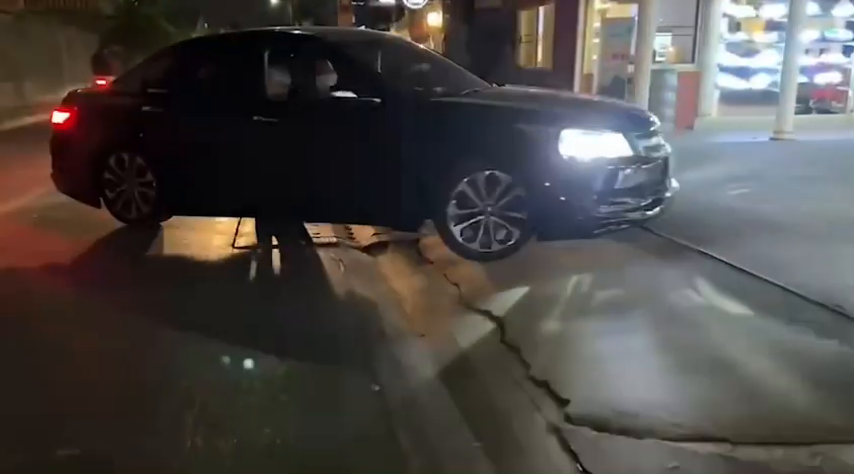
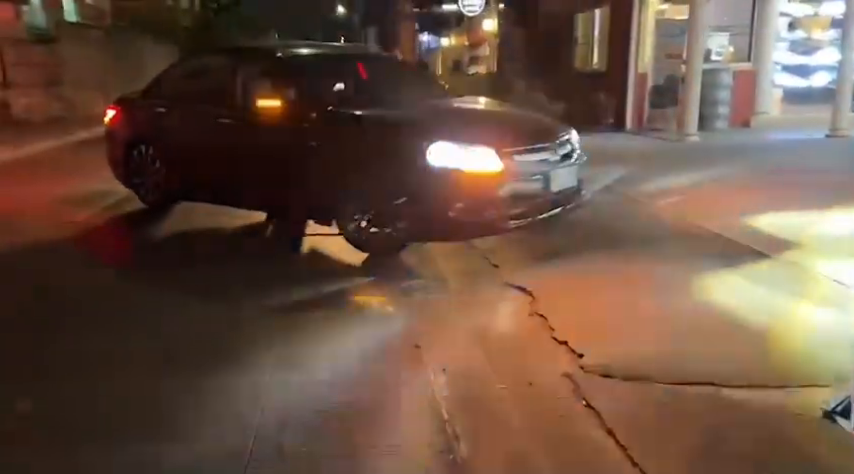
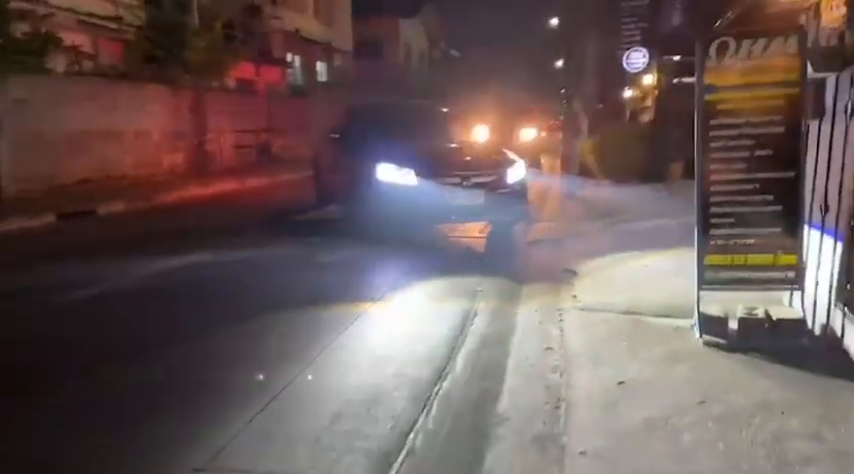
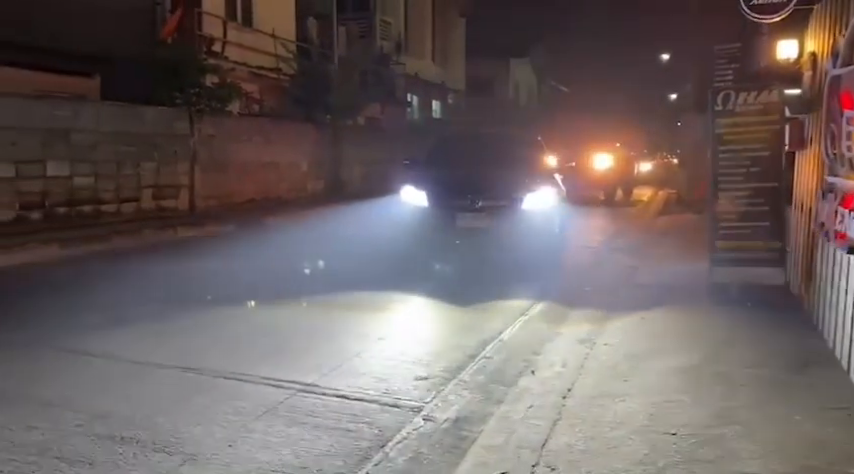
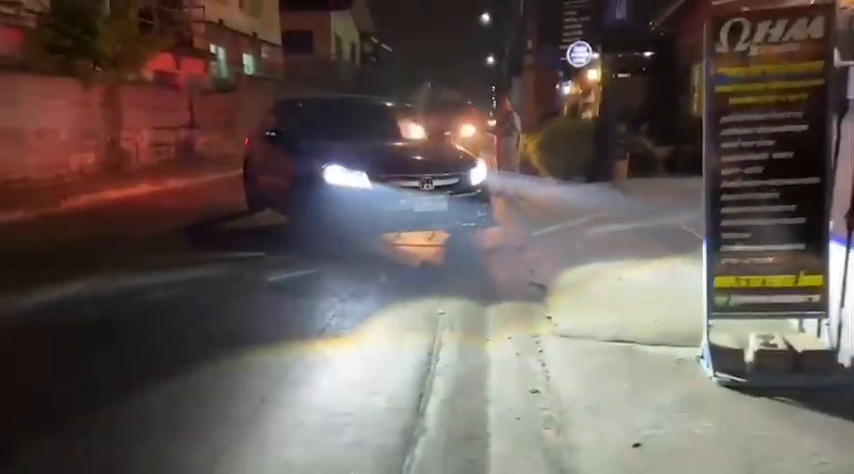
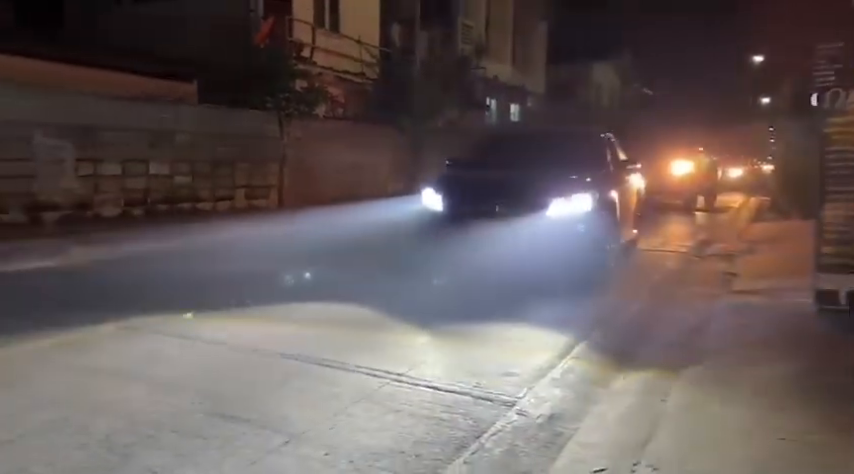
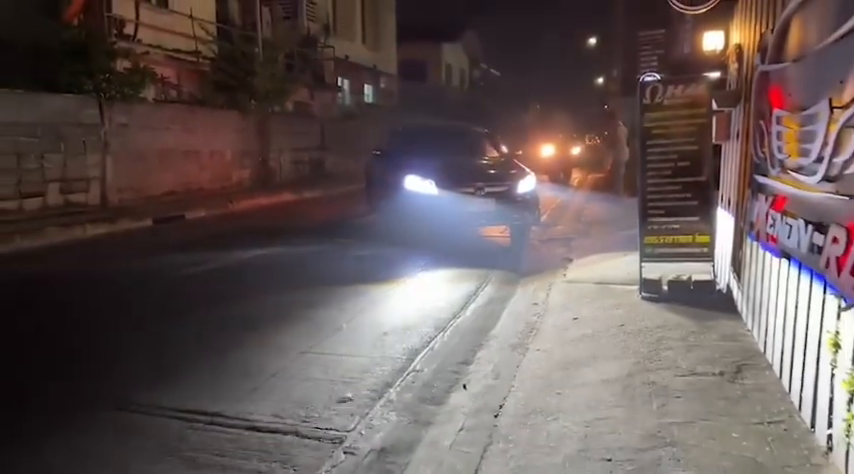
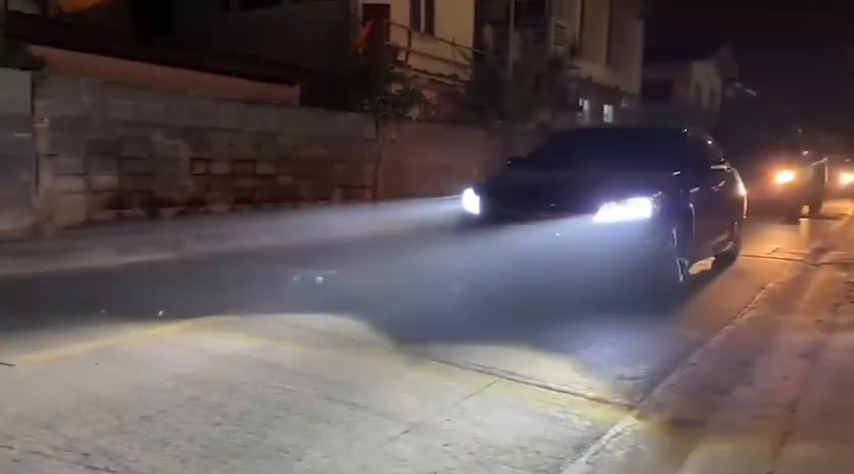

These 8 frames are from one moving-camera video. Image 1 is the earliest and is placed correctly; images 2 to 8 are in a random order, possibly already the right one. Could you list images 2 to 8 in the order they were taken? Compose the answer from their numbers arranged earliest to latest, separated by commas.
2, 5, 3, 7, 4, 6, 8
